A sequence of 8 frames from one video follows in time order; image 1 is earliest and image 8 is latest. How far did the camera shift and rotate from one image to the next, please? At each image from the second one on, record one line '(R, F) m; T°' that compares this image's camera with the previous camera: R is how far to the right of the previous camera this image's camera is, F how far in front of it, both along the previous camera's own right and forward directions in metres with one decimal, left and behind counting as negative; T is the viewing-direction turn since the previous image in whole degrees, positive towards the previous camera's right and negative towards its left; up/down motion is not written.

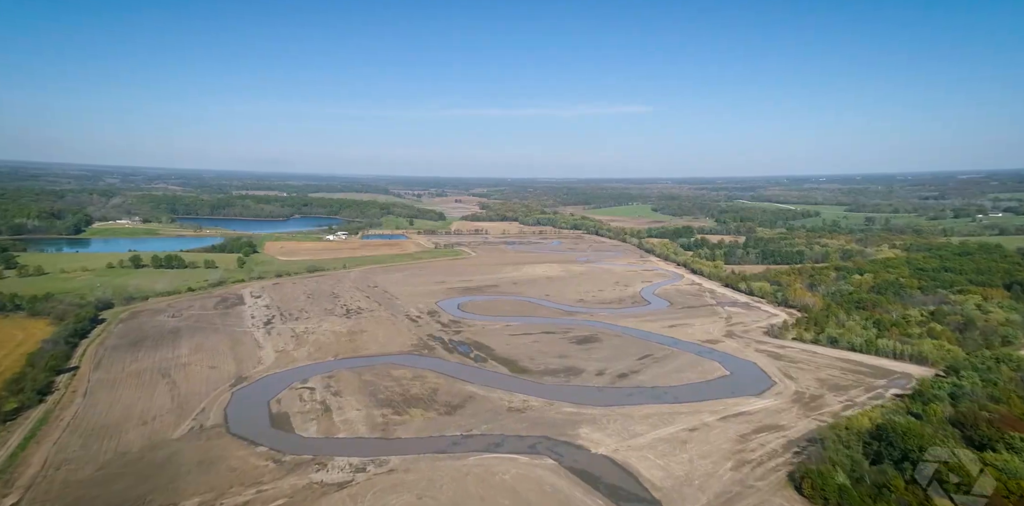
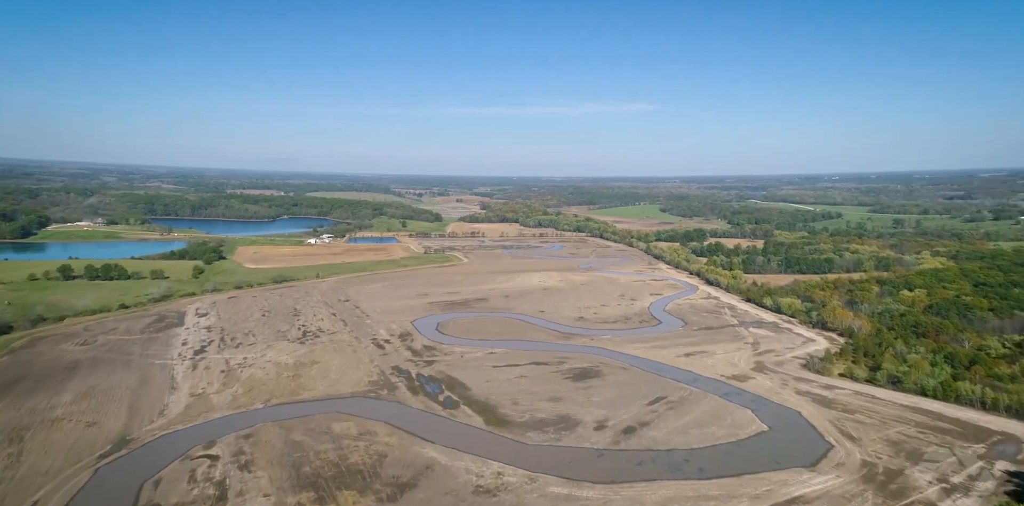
(+1.0, +5.8) m; -1°
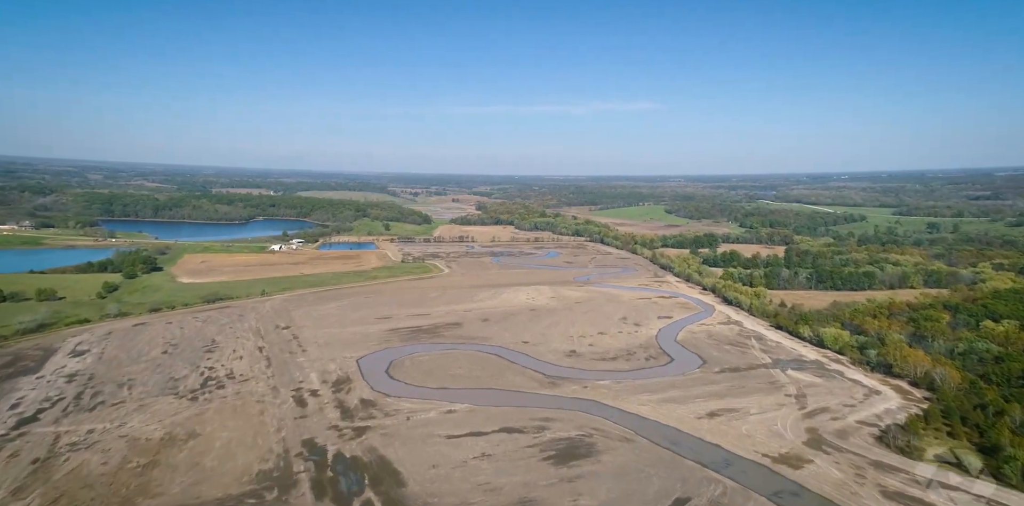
(+1.3, +7.7) m; 0°
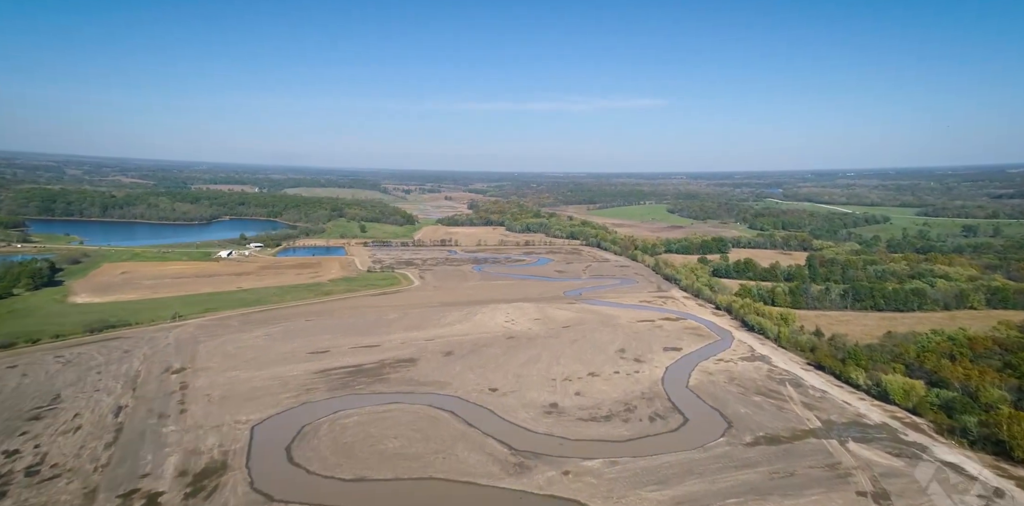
(+1.5, +7.8) m; 0°
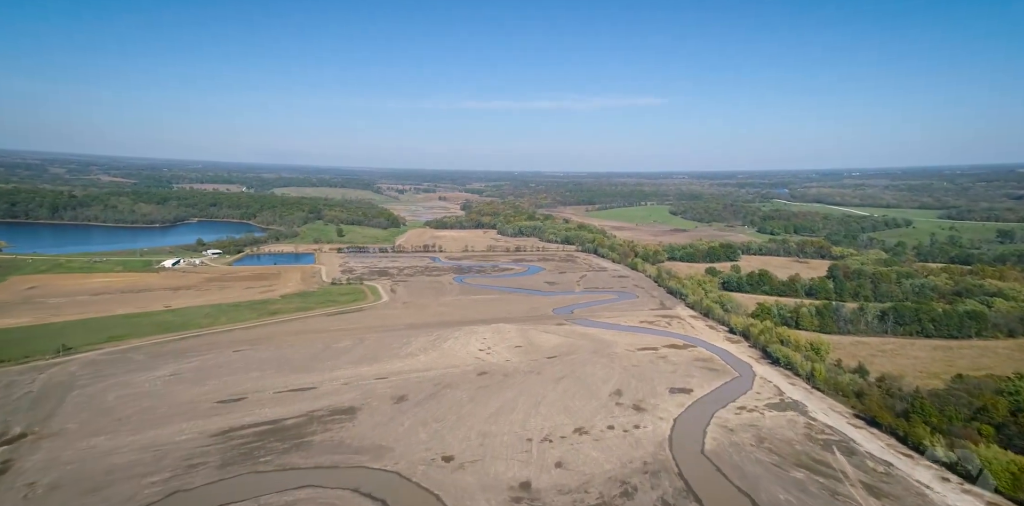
(+1.2, +6.3) m; 0°
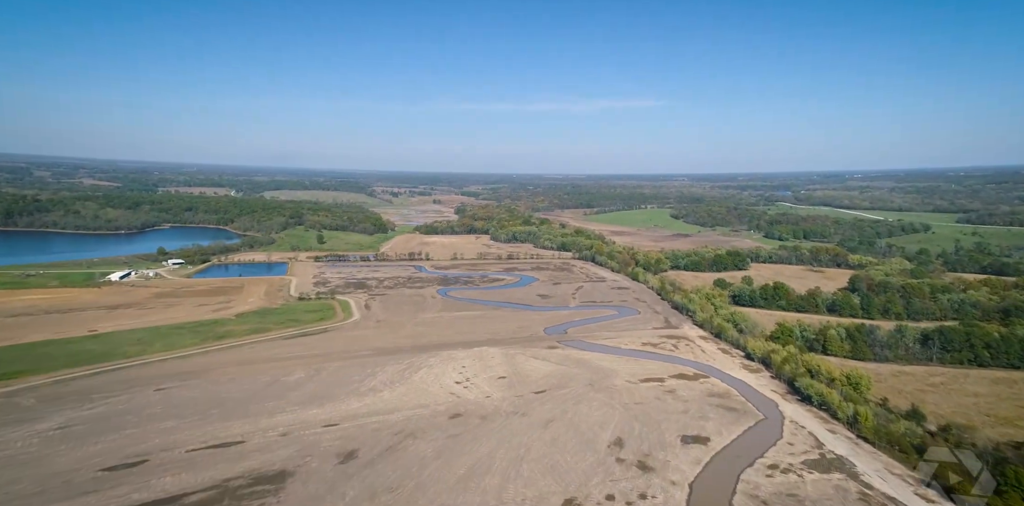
(+0.8, +4.7) m; 0°
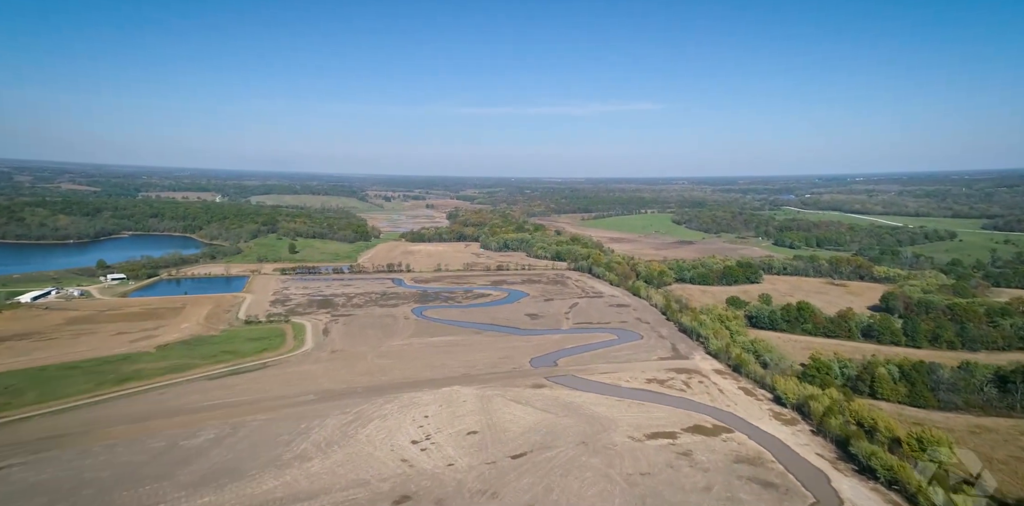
(+0.9, +5.8) m; 0°
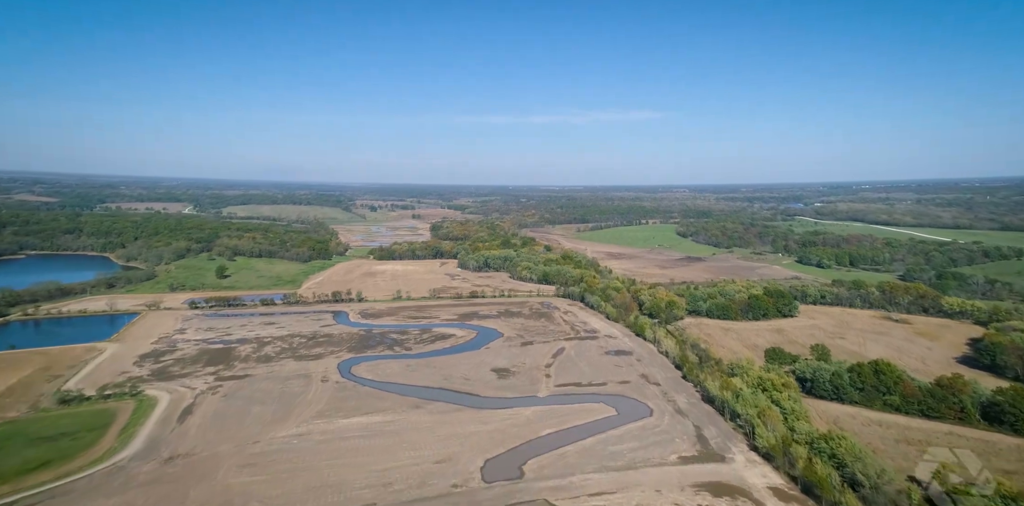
(+1.9, +11.3) m; 0°
